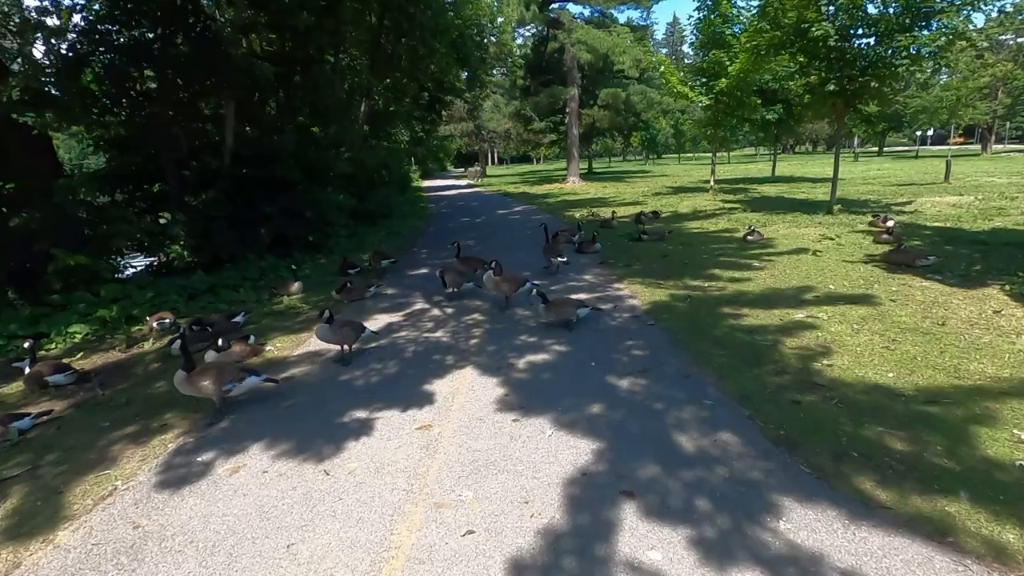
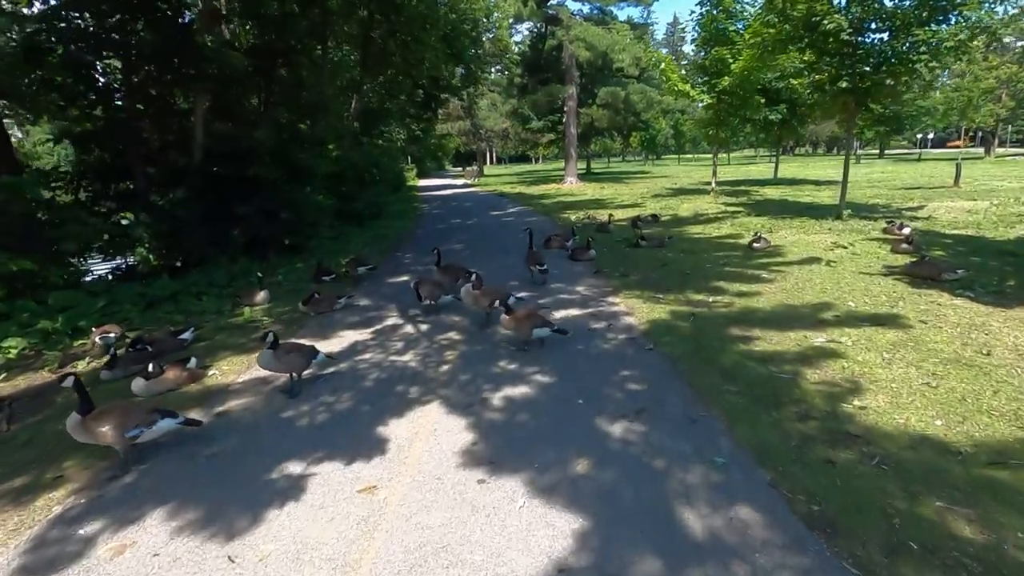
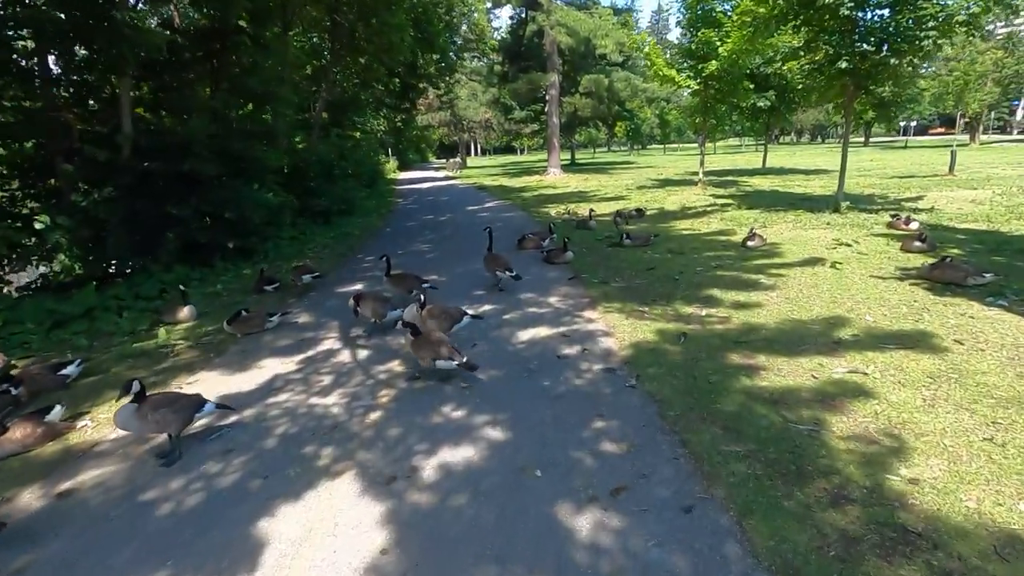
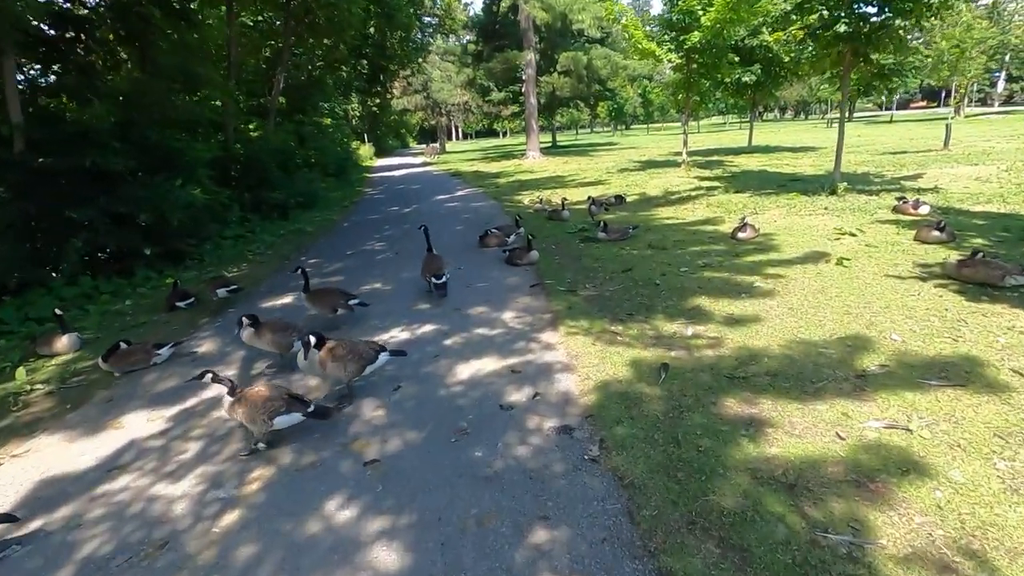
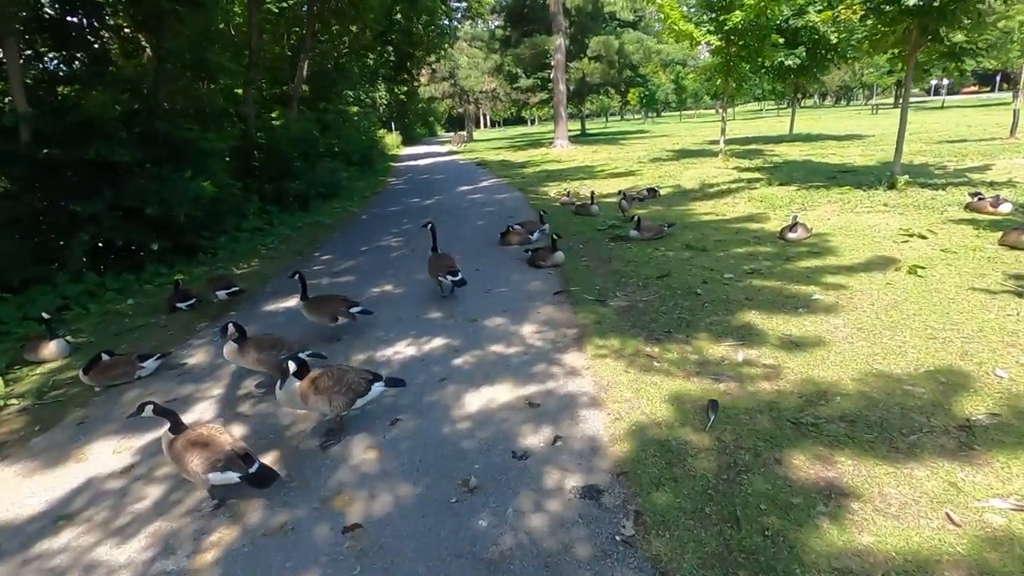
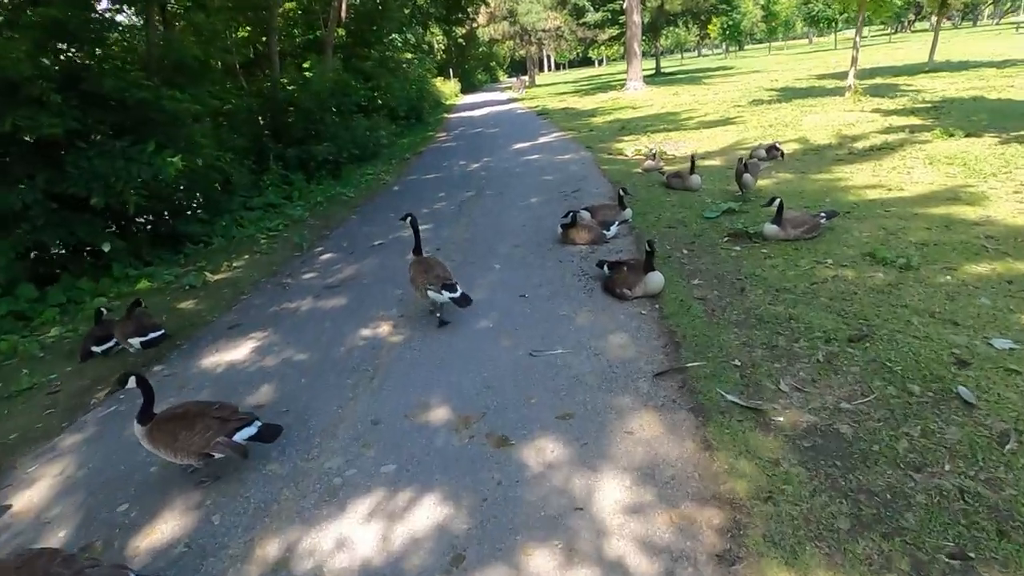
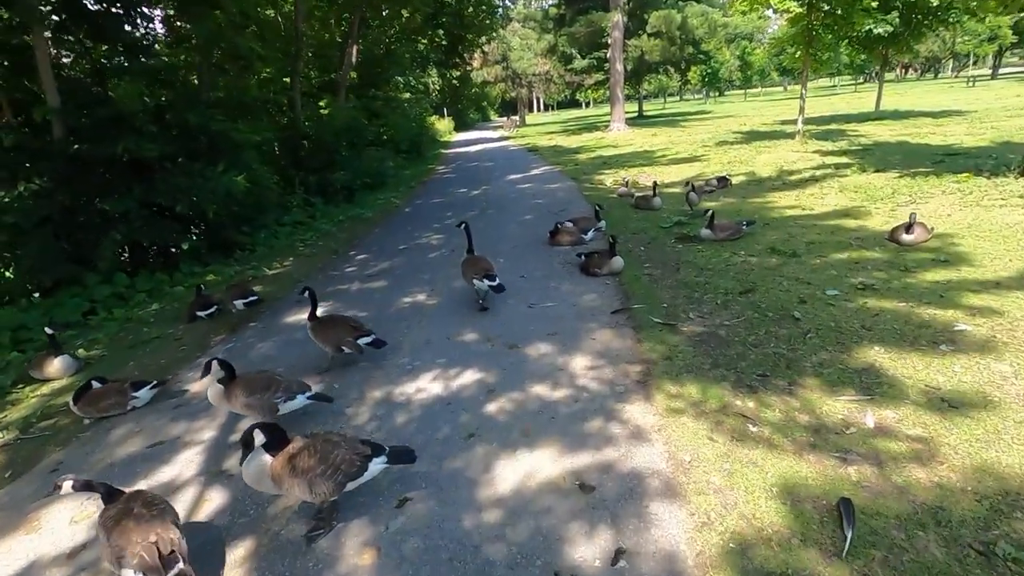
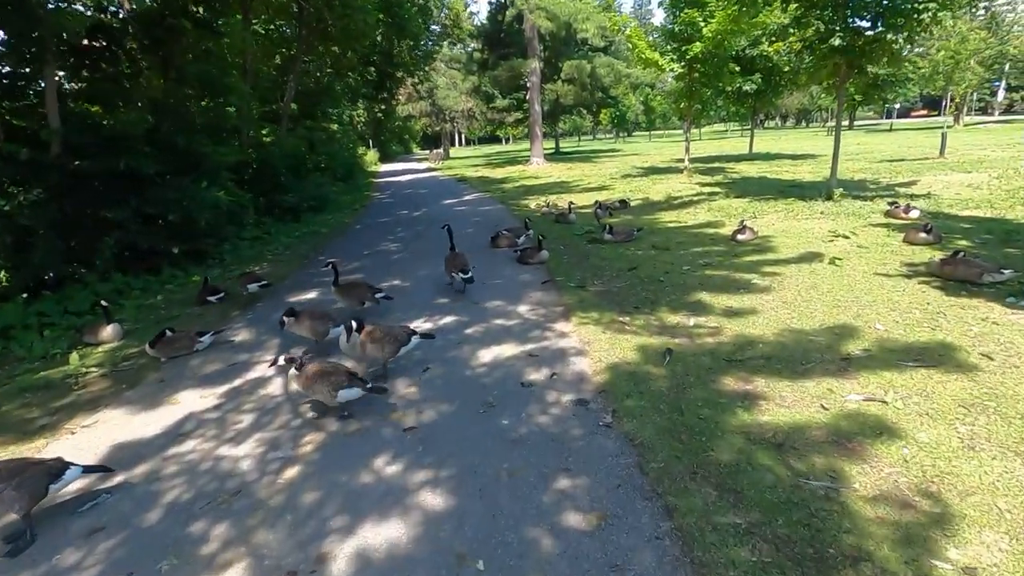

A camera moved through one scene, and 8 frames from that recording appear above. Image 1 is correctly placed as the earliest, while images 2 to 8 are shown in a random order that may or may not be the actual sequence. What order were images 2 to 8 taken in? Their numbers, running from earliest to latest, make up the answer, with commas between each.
2, 3, 8, 4, 5, 7, 6
